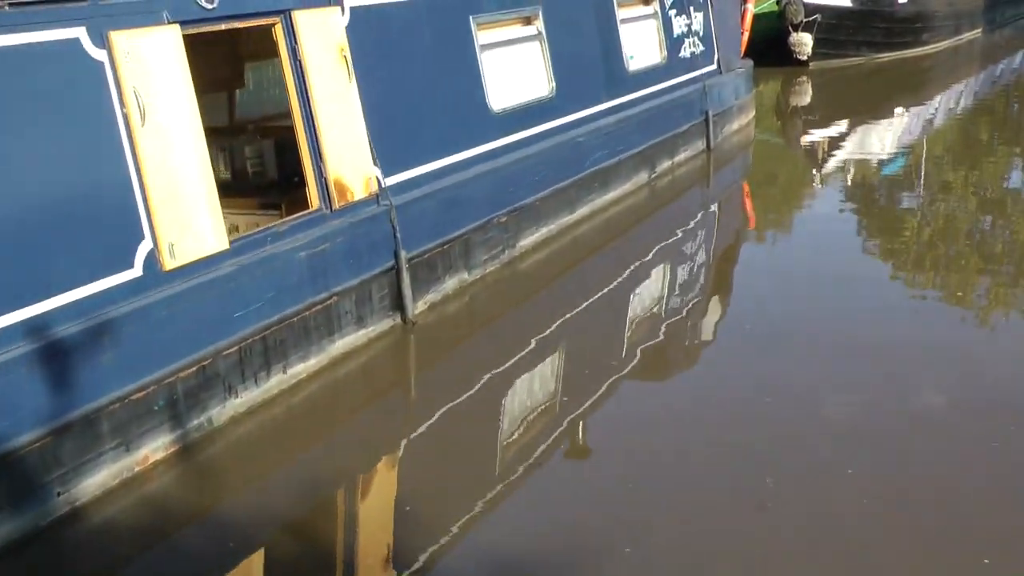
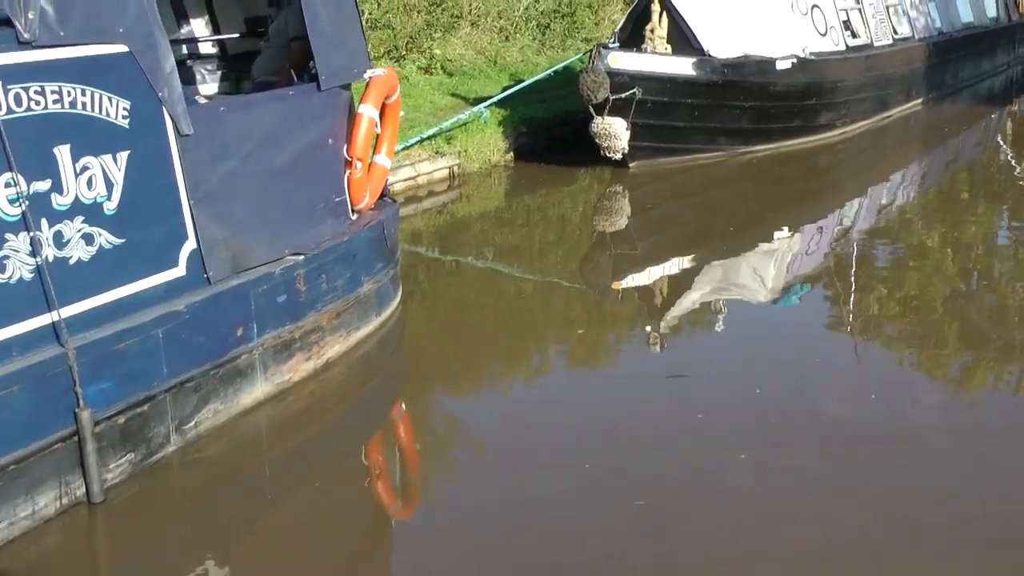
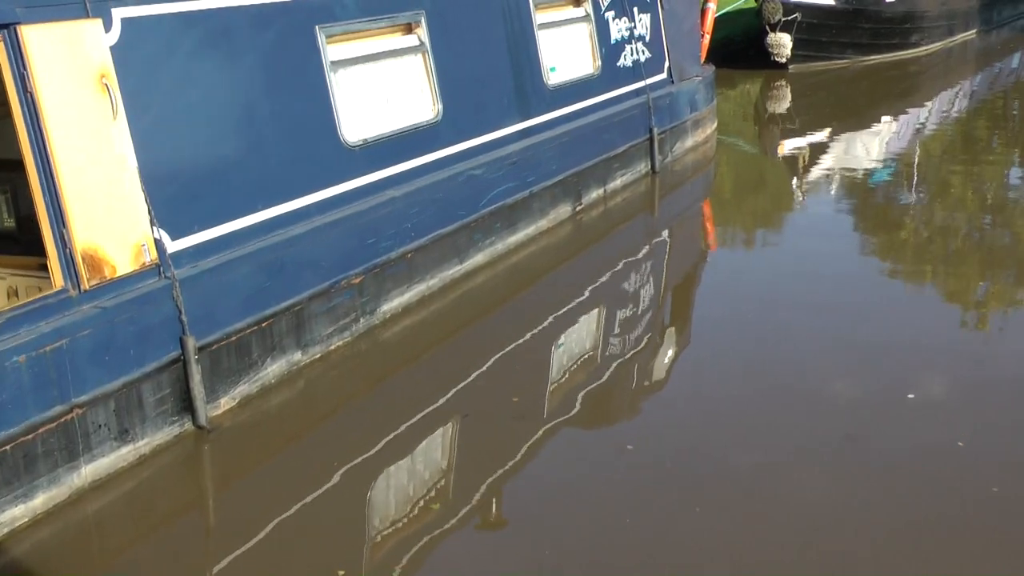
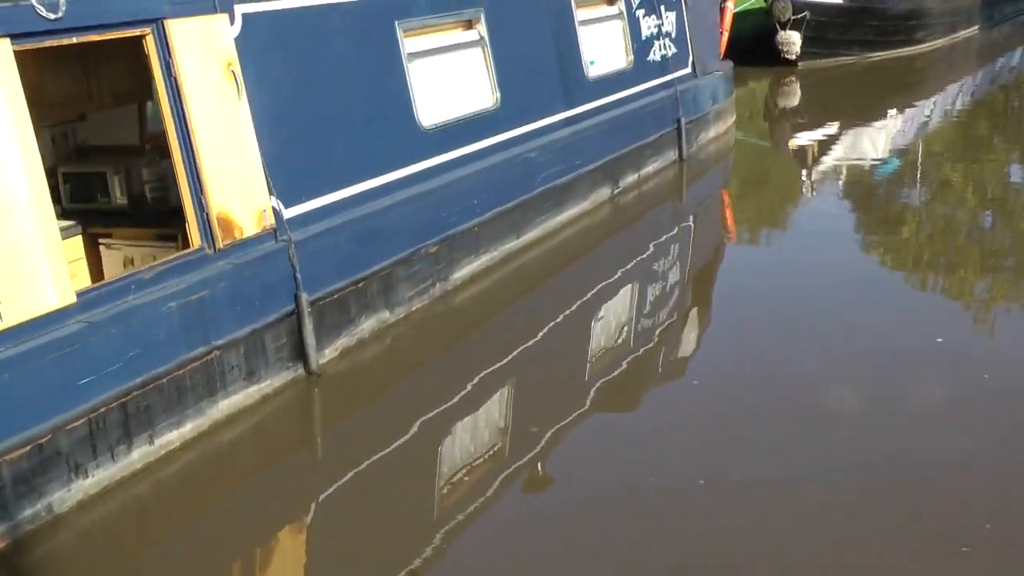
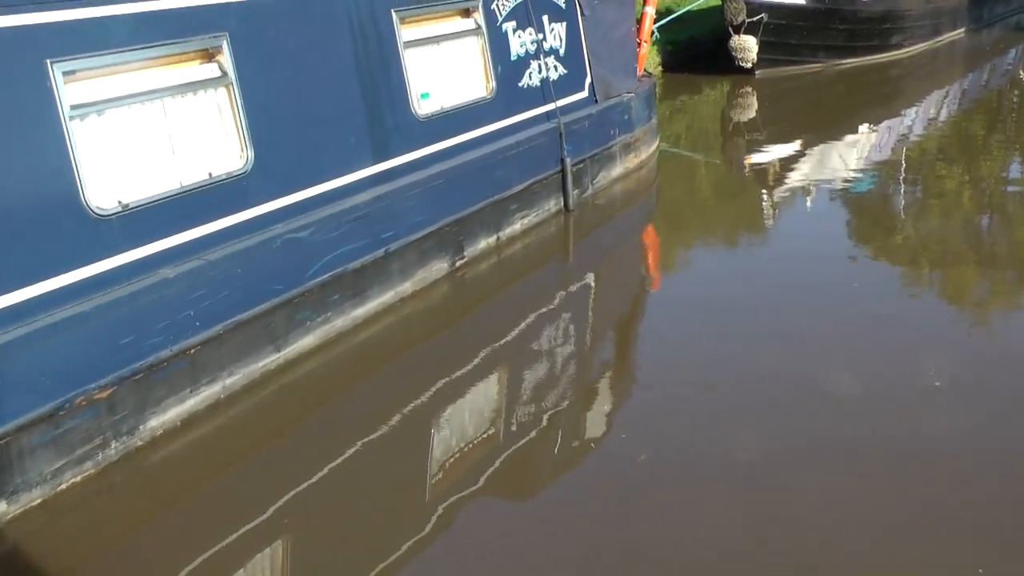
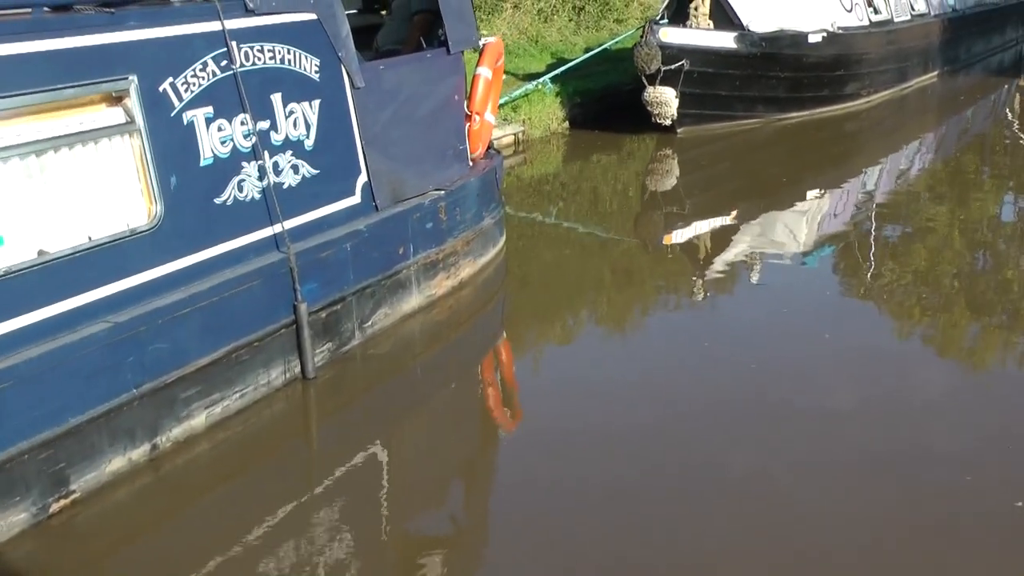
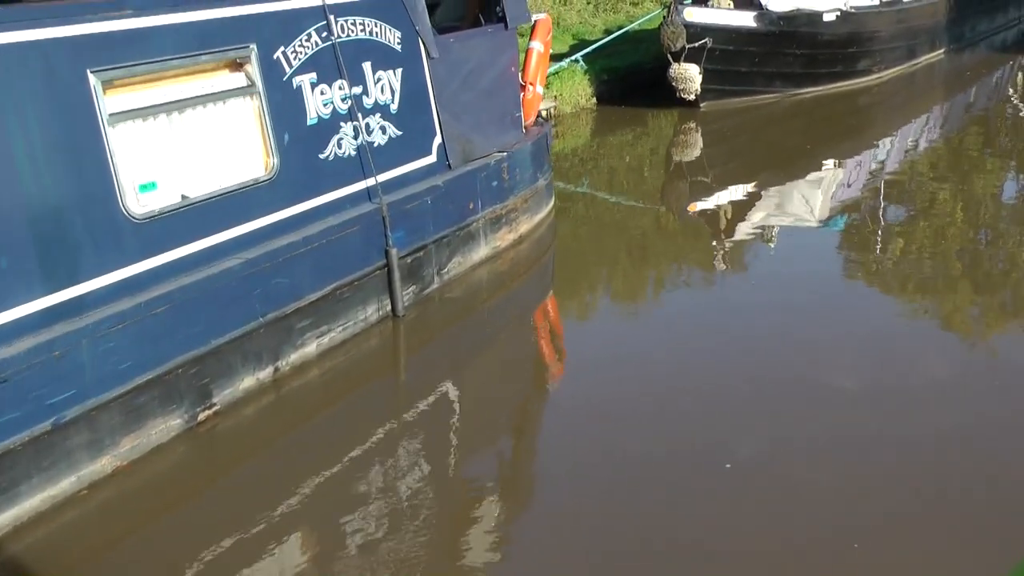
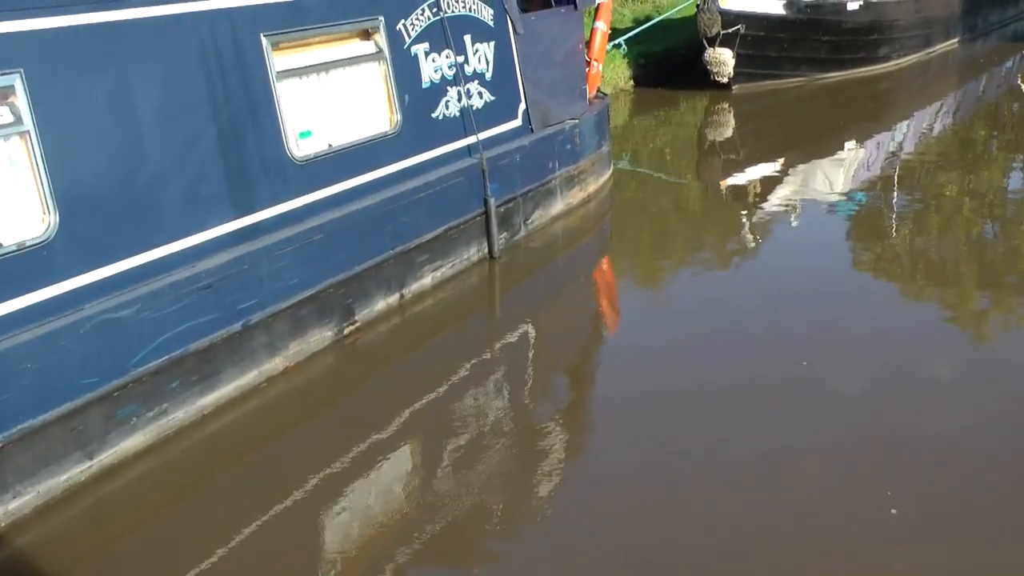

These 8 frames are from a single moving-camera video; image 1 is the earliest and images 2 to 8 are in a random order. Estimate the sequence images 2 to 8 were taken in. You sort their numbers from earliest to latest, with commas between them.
4, 3, 5, 8, 7, 6, 2
